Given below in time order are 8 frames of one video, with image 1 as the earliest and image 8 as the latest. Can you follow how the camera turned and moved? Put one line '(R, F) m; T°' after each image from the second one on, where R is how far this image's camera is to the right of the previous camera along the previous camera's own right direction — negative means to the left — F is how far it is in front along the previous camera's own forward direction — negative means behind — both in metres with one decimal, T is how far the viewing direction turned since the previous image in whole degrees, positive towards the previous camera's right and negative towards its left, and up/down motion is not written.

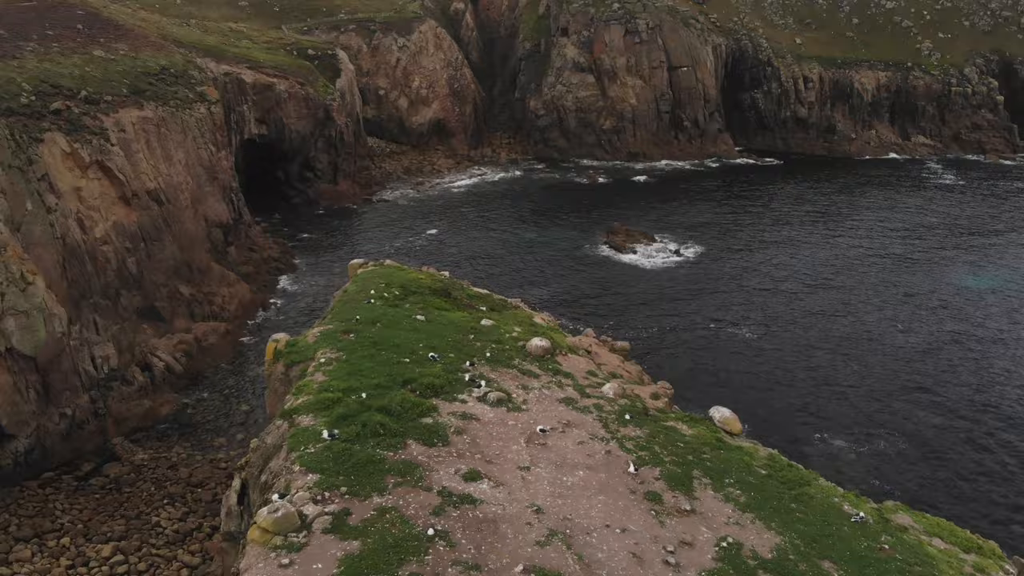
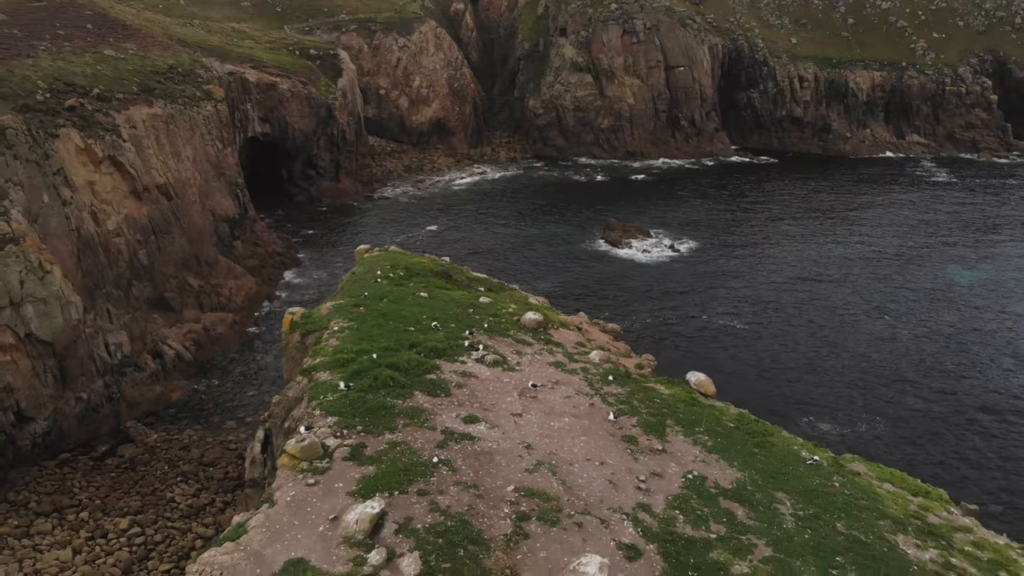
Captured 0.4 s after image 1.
(+0.1, -1.1) m; 0°
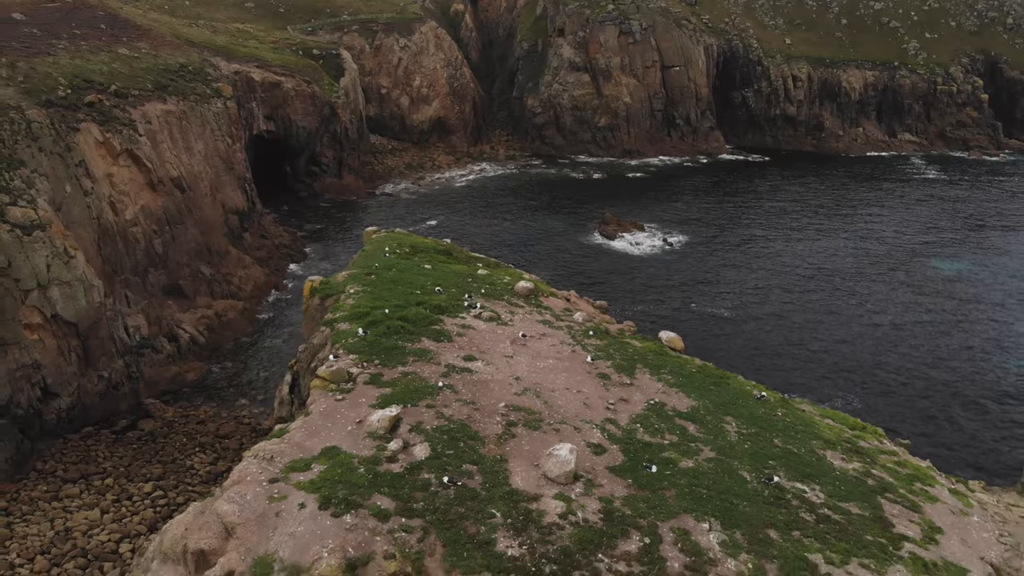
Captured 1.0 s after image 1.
(+0.1, -1.7) m; 0°
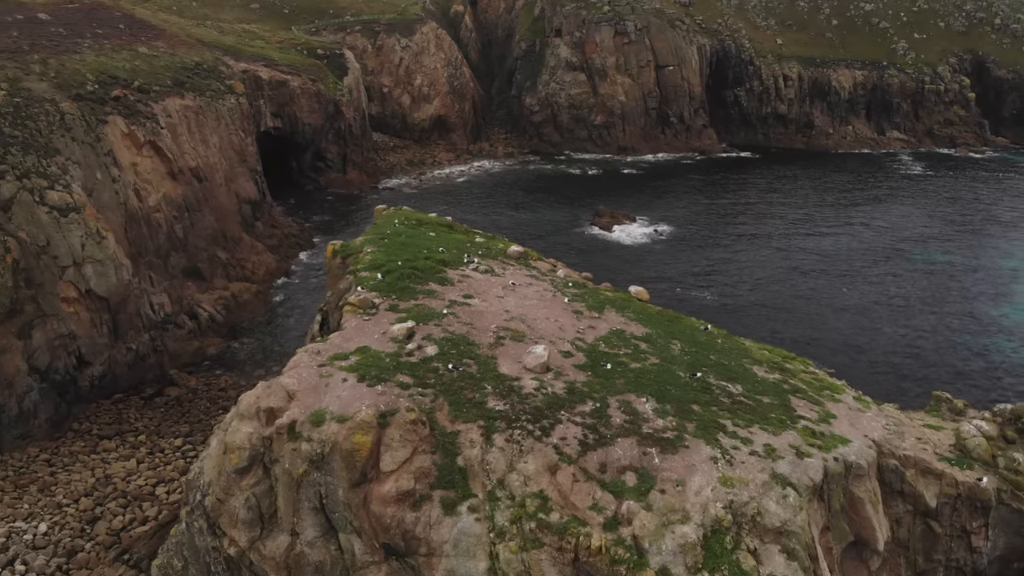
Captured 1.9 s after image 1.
(+0.2, -2.5) m; 0°
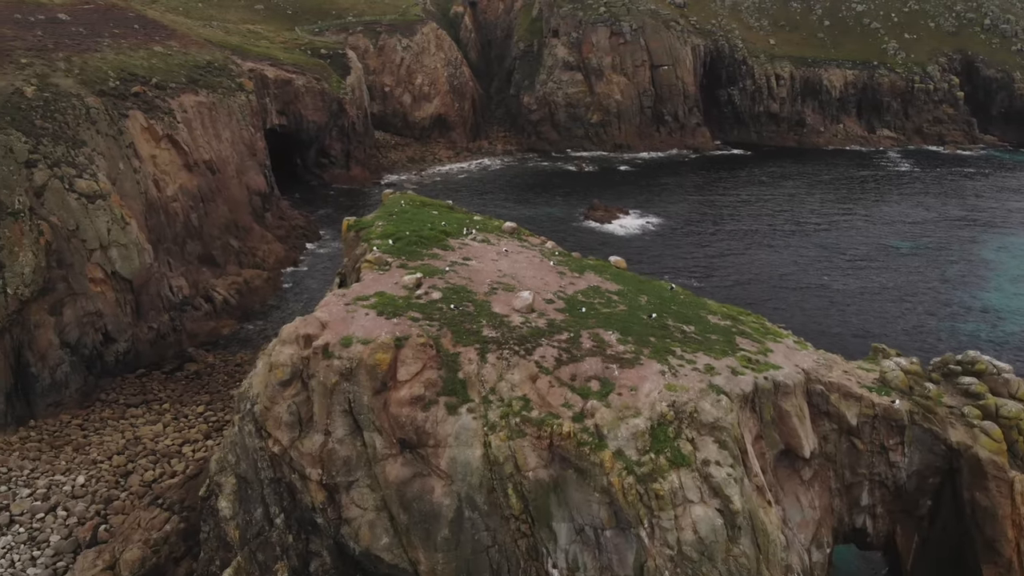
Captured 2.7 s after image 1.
(+0.2, -2.2) m; 0°
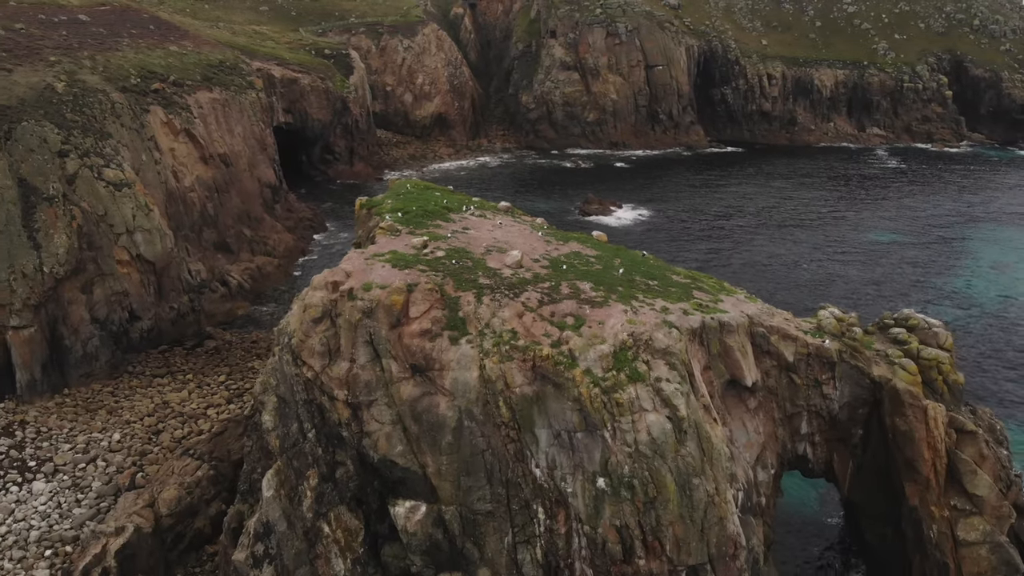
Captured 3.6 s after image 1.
(+0.2, -2.5) m; 0°
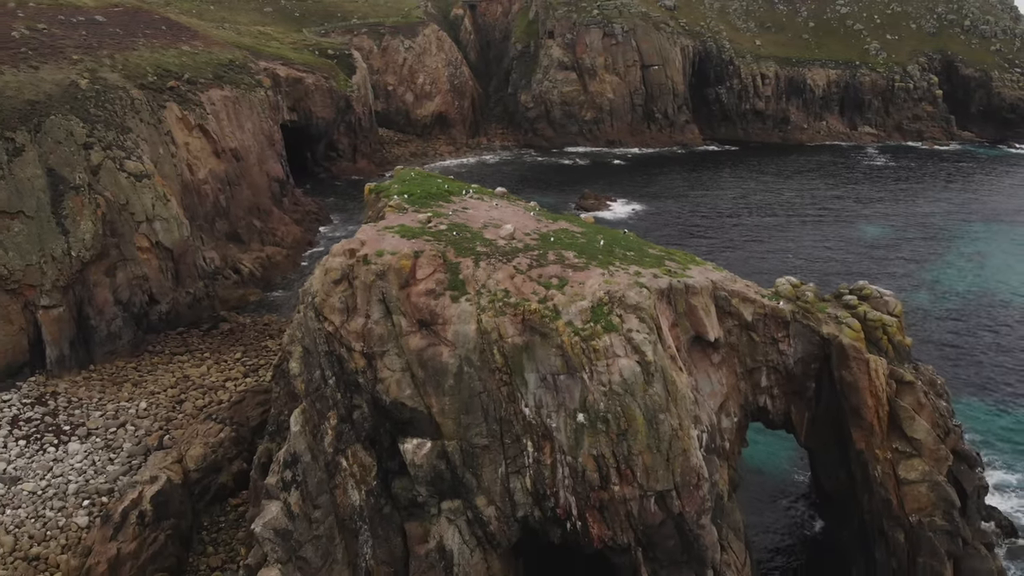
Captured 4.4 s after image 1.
(+0.2, -2.2) m; 0°
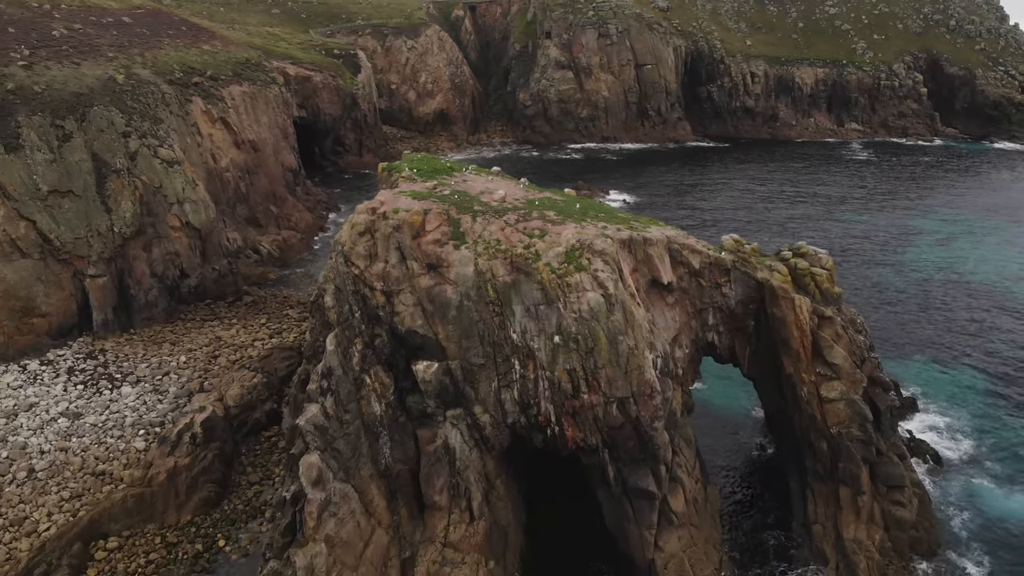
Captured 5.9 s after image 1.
(+0.3, -3.9) m; 0°
